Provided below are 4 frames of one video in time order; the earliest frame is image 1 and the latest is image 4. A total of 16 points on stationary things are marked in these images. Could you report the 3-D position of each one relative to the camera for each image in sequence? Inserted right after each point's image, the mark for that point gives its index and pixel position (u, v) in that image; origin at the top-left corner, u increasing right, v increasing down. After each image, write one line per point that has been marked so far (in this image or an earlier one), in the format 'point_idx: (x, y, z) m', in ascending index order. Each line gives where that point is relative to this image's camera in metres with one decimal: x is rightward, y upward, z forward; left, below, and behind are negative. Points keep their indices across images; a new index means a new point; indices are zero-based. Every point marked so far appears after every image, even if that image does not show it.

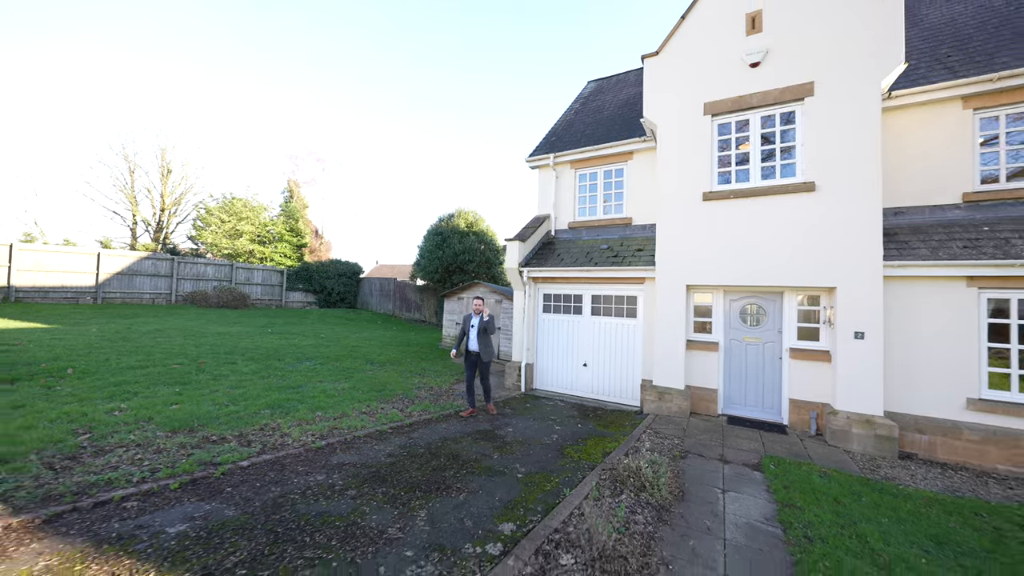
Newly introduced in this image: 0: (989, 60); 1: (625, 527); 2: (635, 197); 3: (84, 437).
0: (+8.7, +4.2, +6.5) m
1: (+1.0, -2.1, +3.2) m
2: (+3.2, +2.4, +9.3) m
3: (-4.7, -1.6, +3.9) m
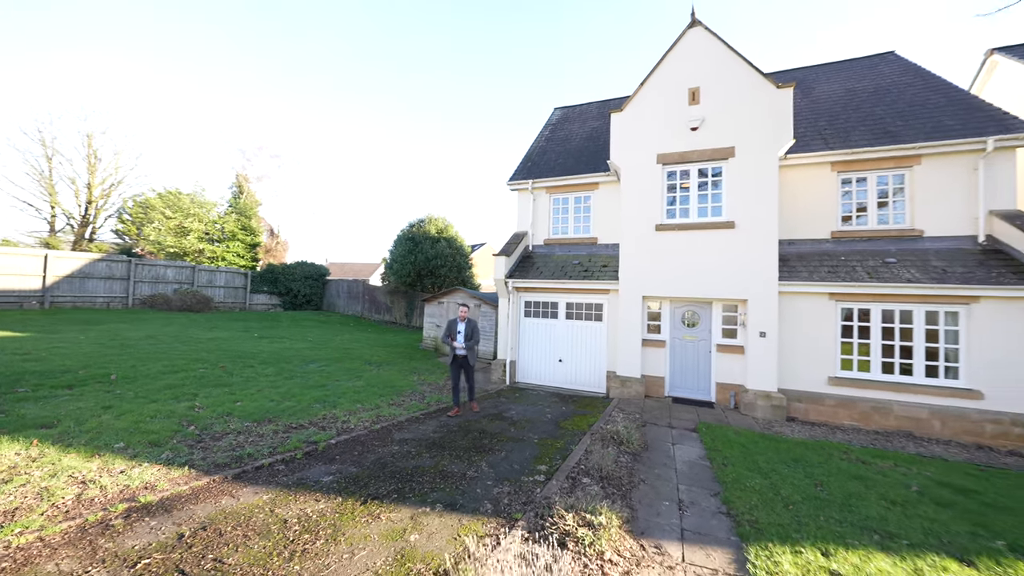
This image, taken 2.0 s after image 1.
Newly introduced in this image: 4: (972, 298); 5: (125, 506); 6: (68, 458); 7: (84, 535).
0: (+8.6, +3.9, +9.1) m
1: (+1.4, -2.4, +4.8) m
2: (+2.8, +2.1, +11.2) m
3: (-4.3, -1.9, +4.8) m
4: (+9.2, -0.2, +7.1) m
5: (-3.3, -1.9, +3.0) m
6: (-4.7, -1.8, +3.7) m
7: (-3.2, -1.9, +2.7) m
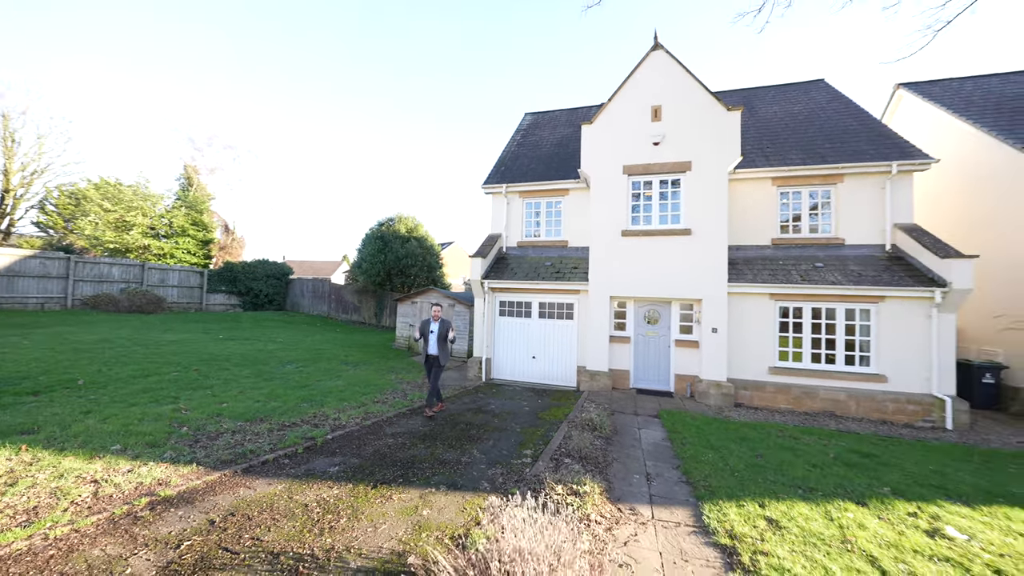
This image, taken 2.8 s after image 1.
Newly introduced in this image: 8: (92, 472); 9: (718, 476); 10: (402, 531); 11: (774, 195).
0: (+8.0, +3.9, +10.4) m
1: (+1.2, -2.4, +5.5) m
2: (+2.0, +2.1, +11.9) m
3: (-4.5, -1.9, +4.9) m
4: (+8.8, -0.2, +8.5) m
5: (-3.3, -1.9, +3.2) m
6: (-4.7, -1.8, +3.8) m
7: (-3.2, -1.9, +2.8) m
8: (-4.2, -1.9, +3.6) m
9: (+2.7, -2.4, +4.6) m
10: (-1.0, -2.1, +3.1) m
11: (+7.5, +2.7, +10.2) m
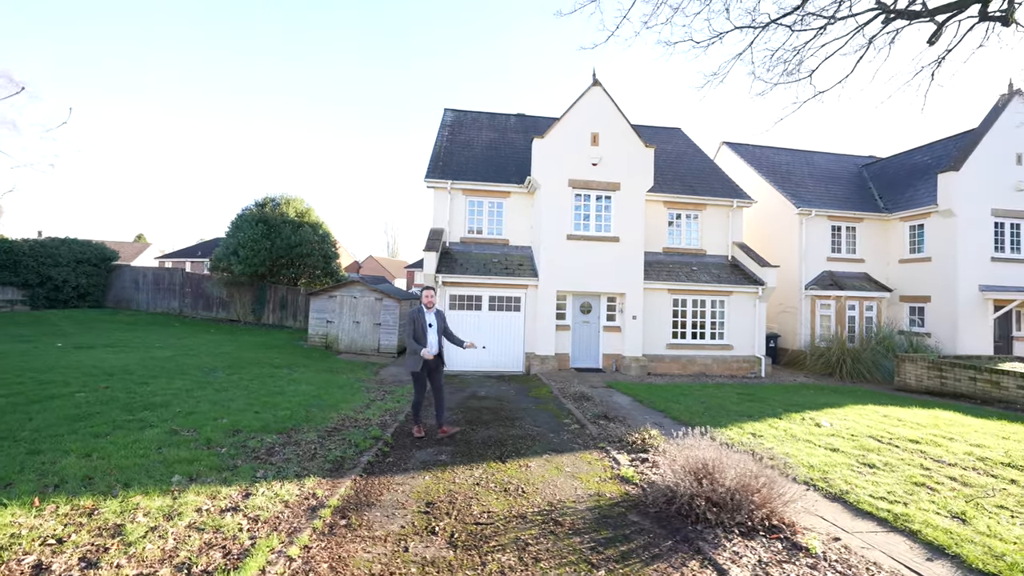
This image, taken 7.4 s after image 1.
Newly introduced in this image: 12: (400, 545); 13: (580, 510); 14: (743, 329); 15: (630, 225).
0: (+6.2, +4.0, +13.8) m
1: (+1.8, -2.4, +6.8) m
2: (0.0, +2.3, +13.0) m
3: (-3.3, -1.8, +4.1) m
4: (+7.6, -0.1, +12.4) m
5: (-1.6, -1.9, +3.0) m
6: (-3.1, -1.8, +3.0) m
7: (-1.3, -1.9, +2.7) m
8: (-2.6, -1.8, +3.0) m
9: (+3.4, -2.4, +6.5) m
10: (+0.6, -2.1, +3.8) m
11: (+5.8, +2.8, +13.5) m
12: (-0.8, -1.9, +2.6) m
13: (+0.6, -2.0, +3.2) m
14: (+8.1, -1.4, +12.5) m
15: (+3.9, +2.1, +11.9) m
